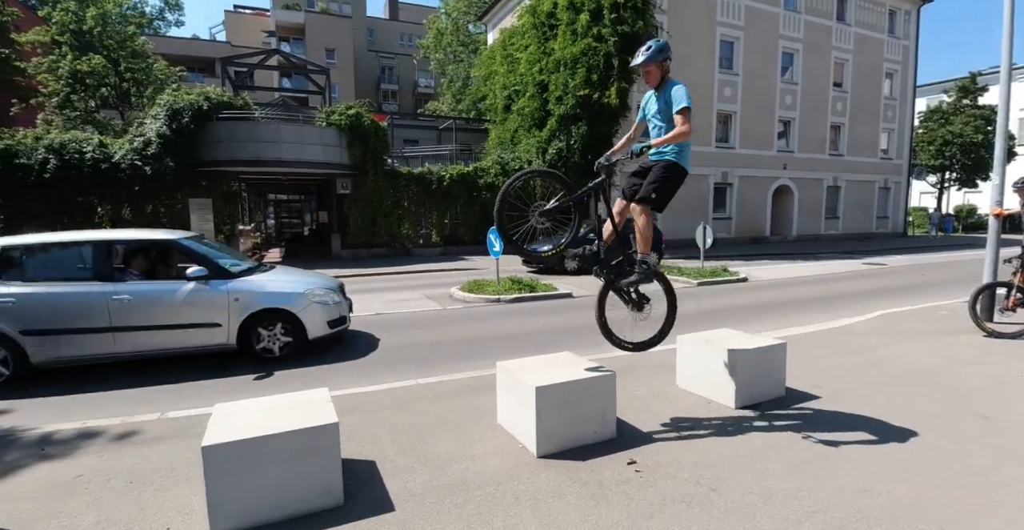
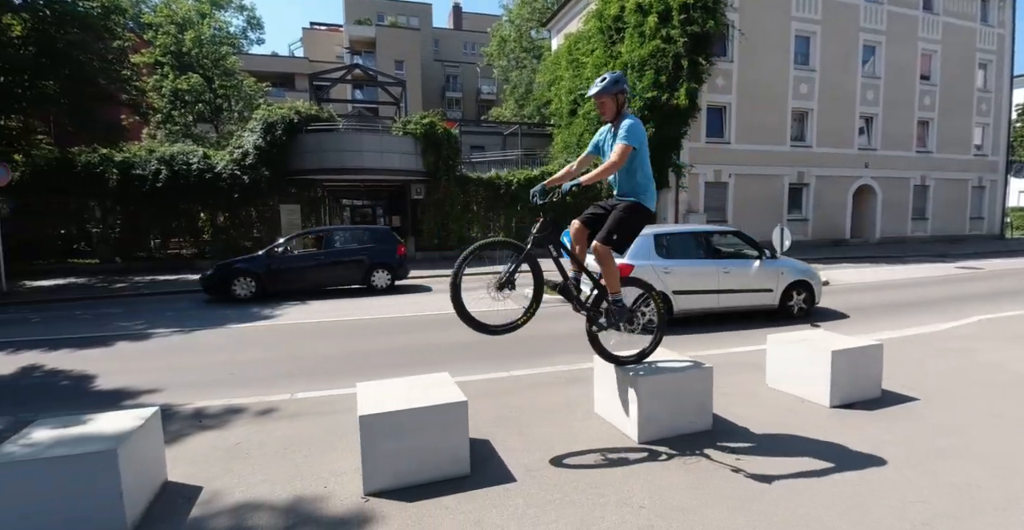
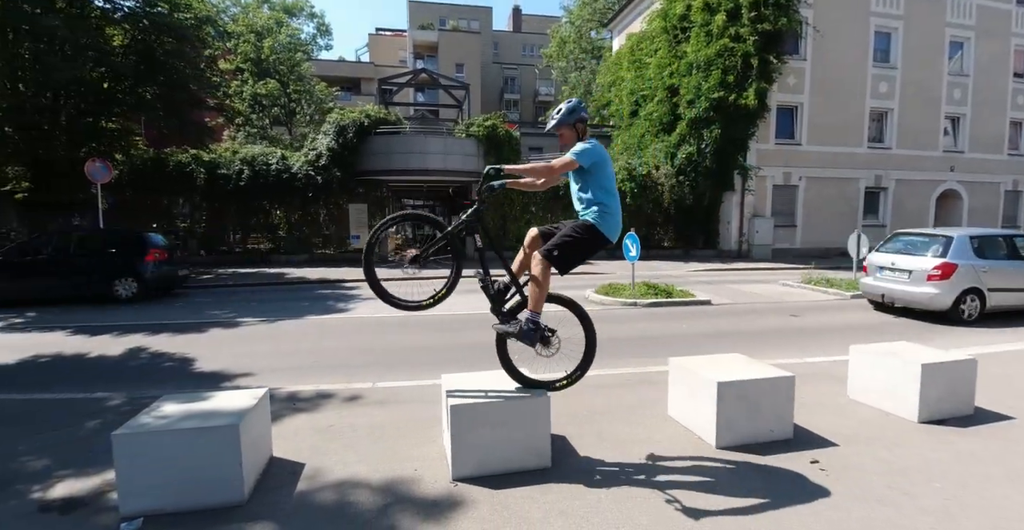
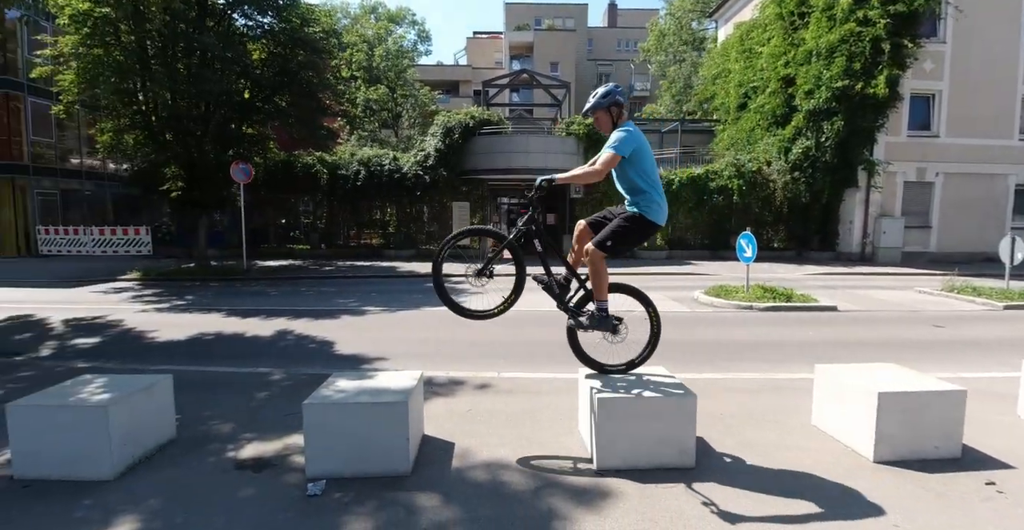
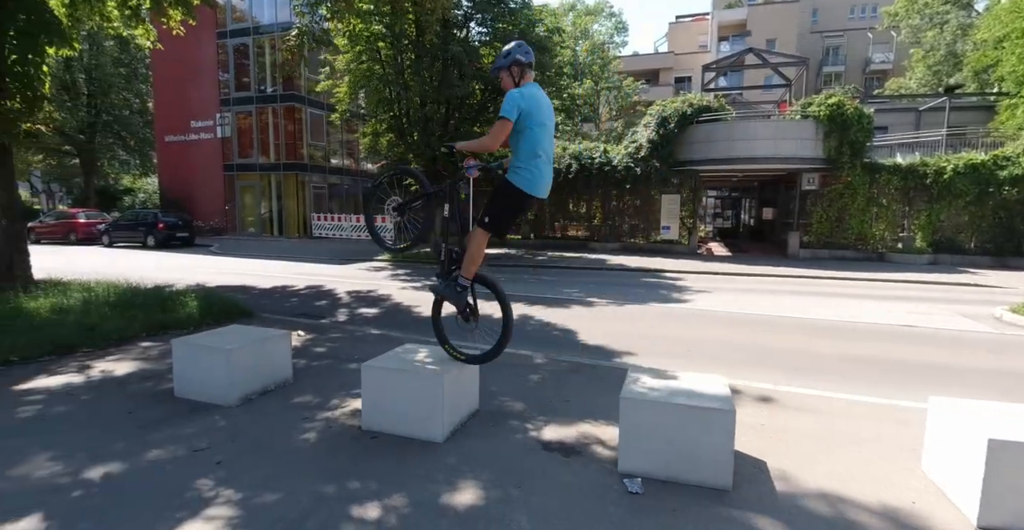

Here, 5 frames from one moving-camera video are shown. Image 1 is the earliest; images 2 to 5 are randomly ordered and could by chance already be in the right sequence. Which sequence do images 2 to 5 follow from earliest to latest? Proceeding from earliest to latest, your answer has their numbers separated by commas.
2, 3, 4, 5
